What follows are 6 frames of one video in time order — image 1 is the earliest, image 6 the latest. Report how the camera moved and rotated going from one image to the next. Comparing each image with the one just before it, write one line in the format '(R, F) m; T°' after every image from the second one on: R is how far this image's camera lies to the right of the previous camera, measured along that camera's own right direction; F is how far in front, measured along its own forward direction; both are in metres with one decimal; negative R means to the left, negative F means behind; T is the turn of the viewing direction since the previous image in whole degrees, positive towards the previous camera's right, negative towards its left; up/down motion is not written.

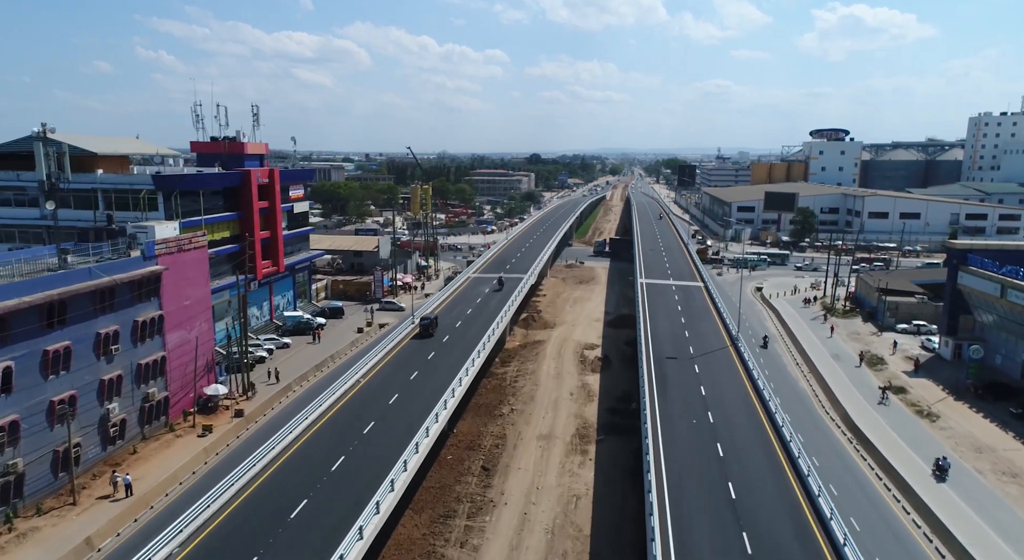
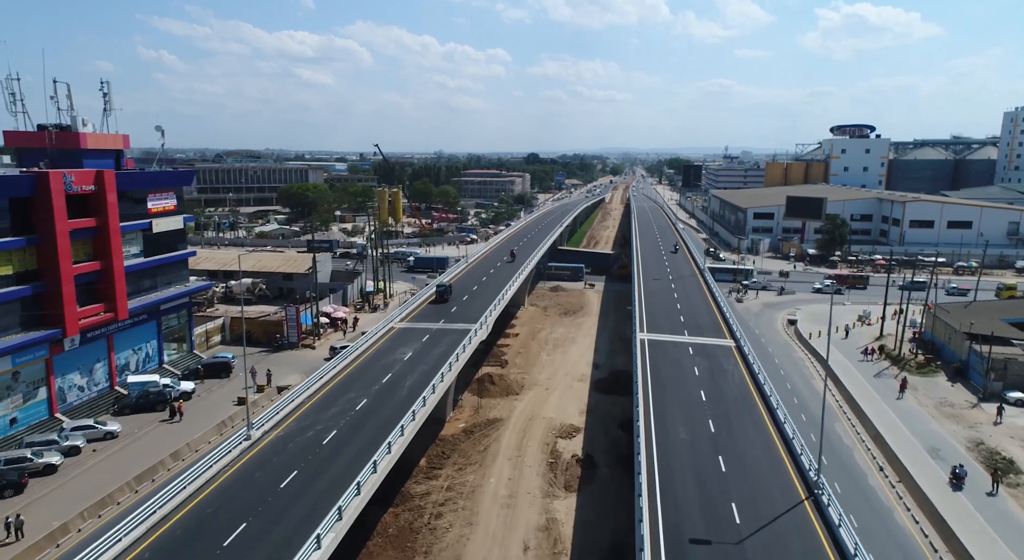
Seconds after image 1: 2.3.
(+3.1, +16.9) m; 0°
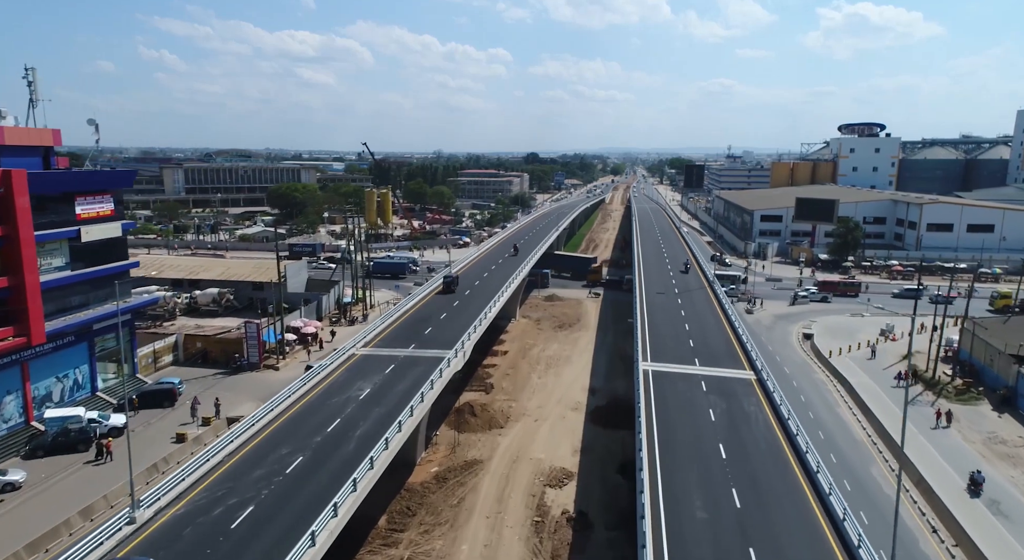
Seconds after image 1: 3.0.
(+0.9, +5.5) m; 0°
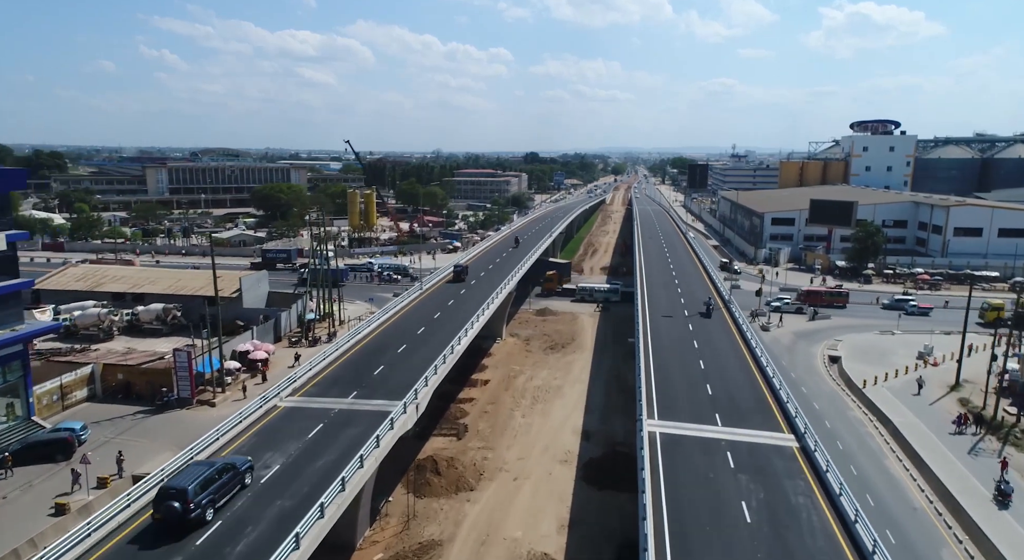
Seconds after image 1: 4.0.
(+1.2, +7.2) m; 0°
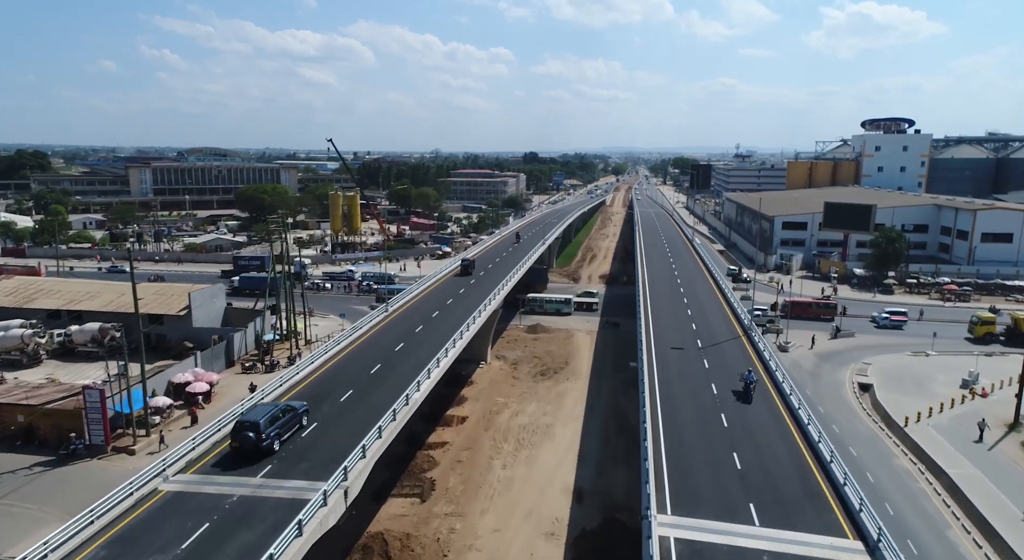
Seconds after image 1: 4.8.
(+1.0, +6.4) m; 0°
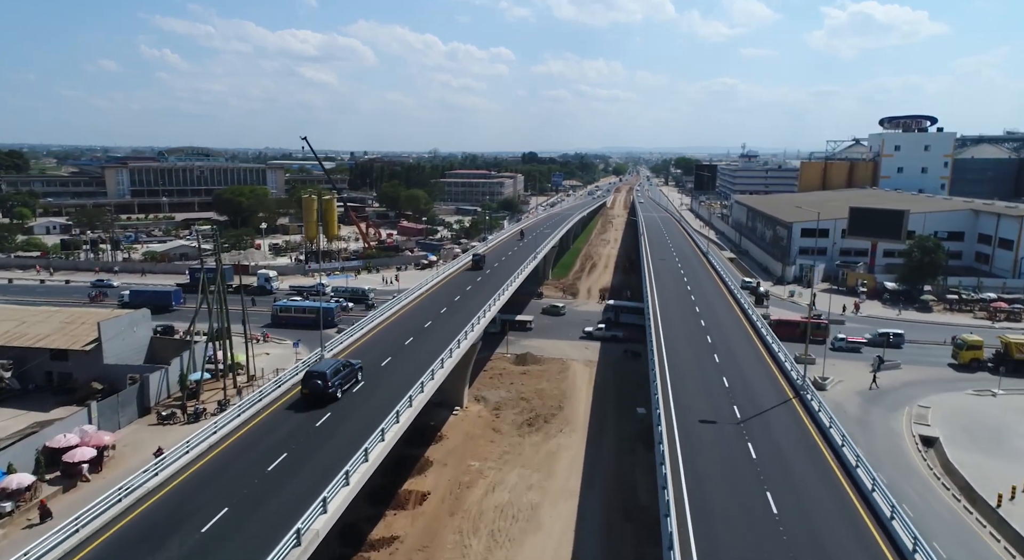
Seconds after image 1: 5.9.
(+1.1, +8.7) m; 0°
